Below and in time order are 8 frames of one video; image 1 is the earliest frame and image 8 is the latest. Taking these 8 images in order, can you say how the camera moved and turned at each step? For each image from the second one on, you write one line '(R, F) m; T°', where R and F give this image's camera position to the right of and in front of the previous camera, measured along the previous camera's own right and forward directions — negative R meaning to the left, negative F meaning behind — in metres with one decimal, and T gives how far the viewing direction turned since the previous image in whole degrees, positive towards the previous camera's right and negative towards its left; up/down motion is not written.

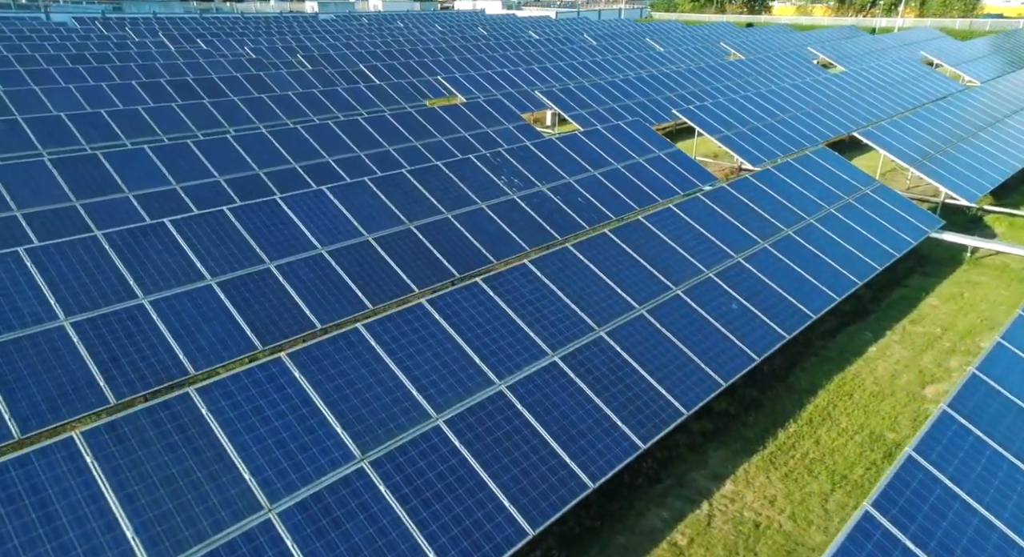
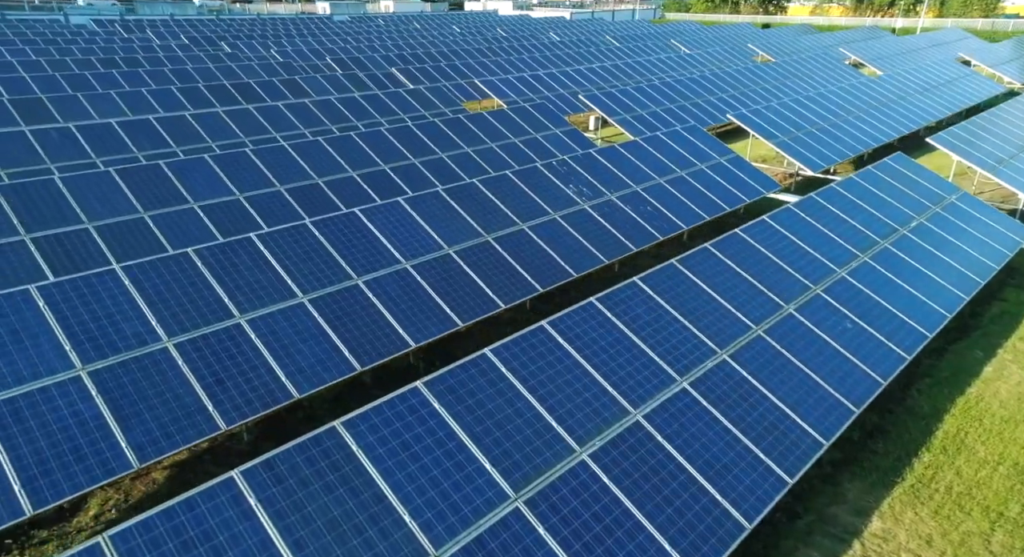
(-1.4, +0.3) m; -1°
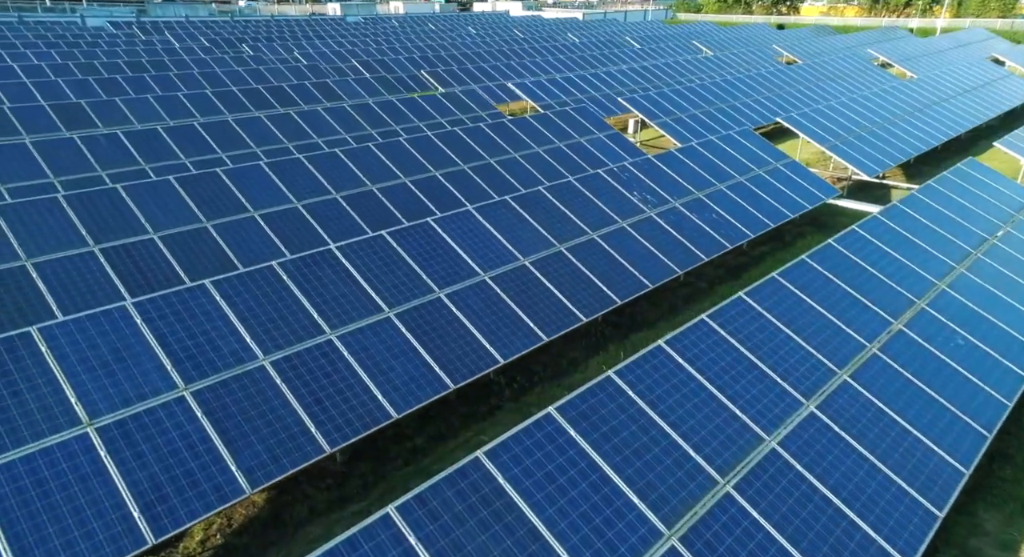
(-1.3, +0.3) m; -1°
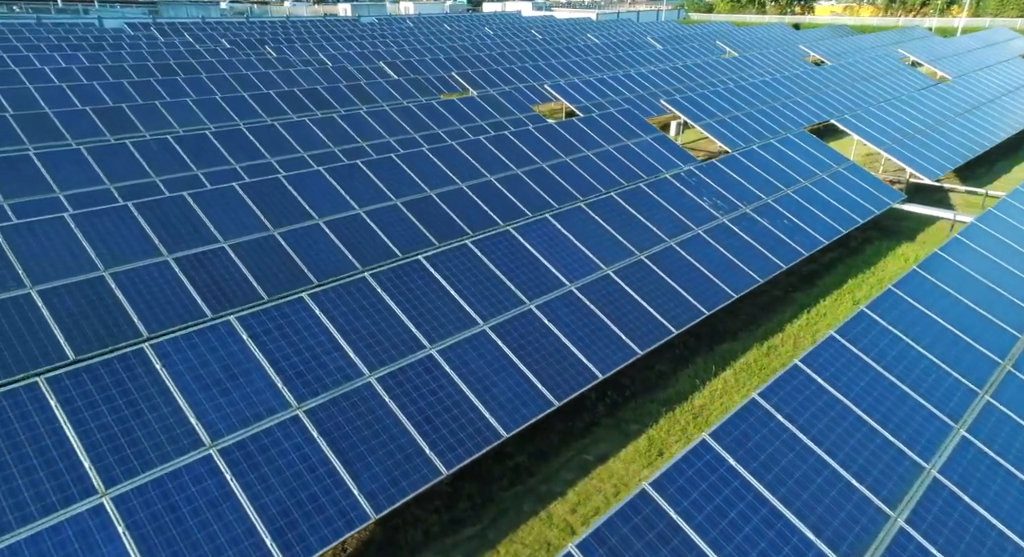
(-1.4, +0.3) m; -1°
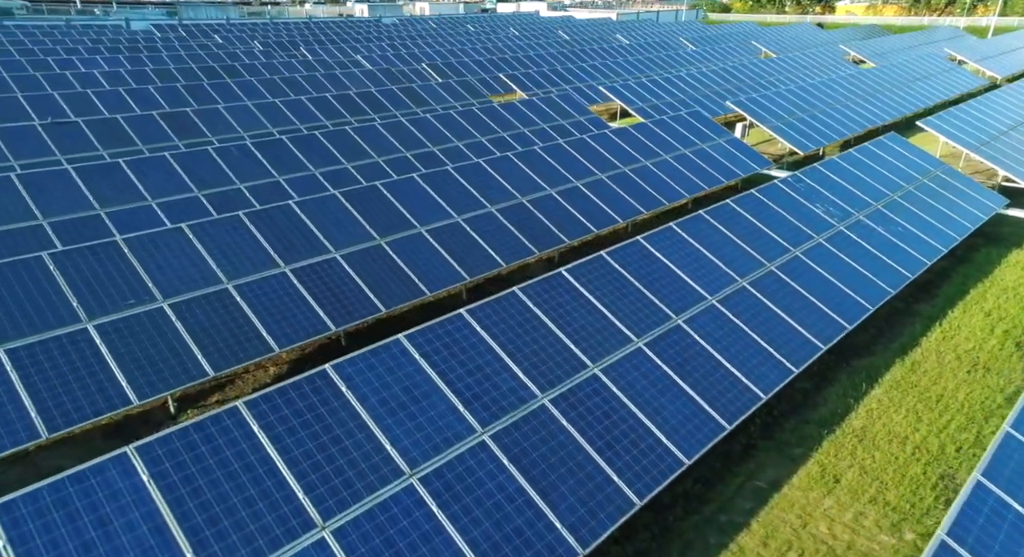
(-2.1, +0.4) m; -1°
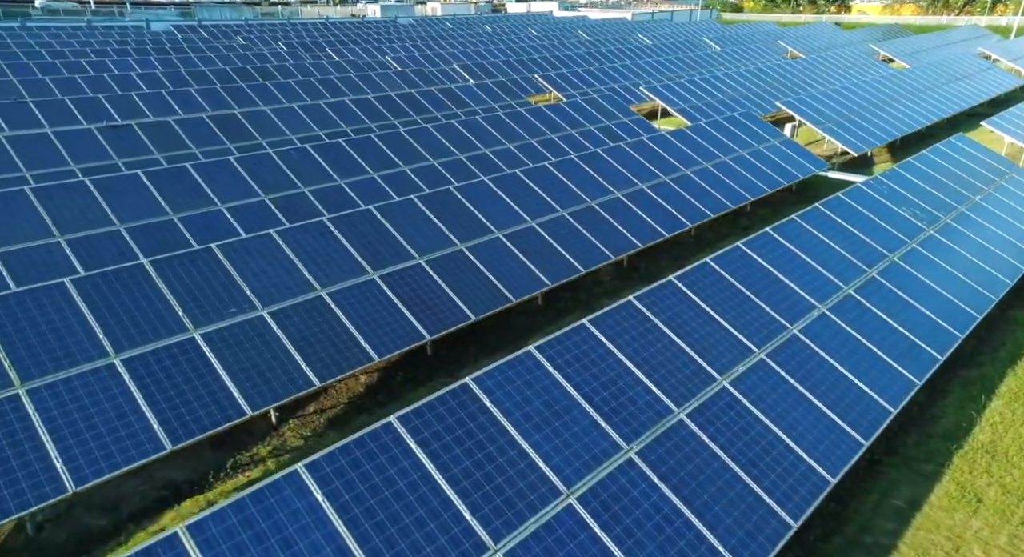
(-1.5, +0.2) m; -1°
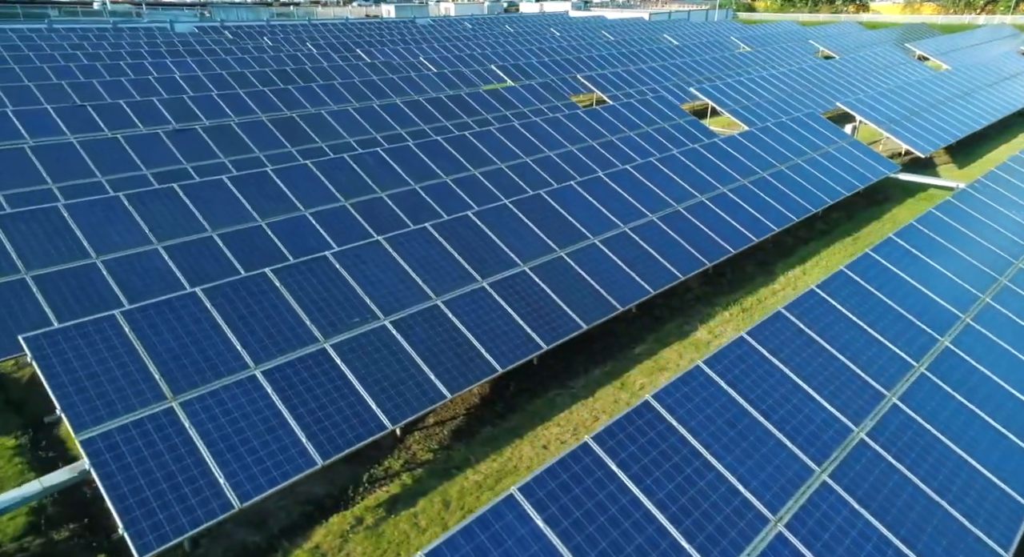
(-1.8, +0.2) m; -1°
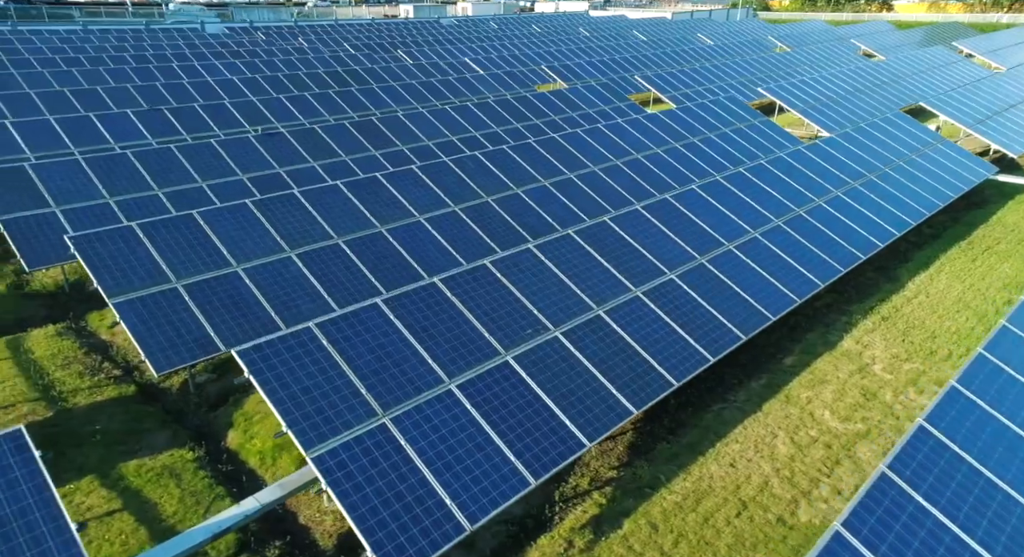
(-2.5, +0.3) m; -1°
